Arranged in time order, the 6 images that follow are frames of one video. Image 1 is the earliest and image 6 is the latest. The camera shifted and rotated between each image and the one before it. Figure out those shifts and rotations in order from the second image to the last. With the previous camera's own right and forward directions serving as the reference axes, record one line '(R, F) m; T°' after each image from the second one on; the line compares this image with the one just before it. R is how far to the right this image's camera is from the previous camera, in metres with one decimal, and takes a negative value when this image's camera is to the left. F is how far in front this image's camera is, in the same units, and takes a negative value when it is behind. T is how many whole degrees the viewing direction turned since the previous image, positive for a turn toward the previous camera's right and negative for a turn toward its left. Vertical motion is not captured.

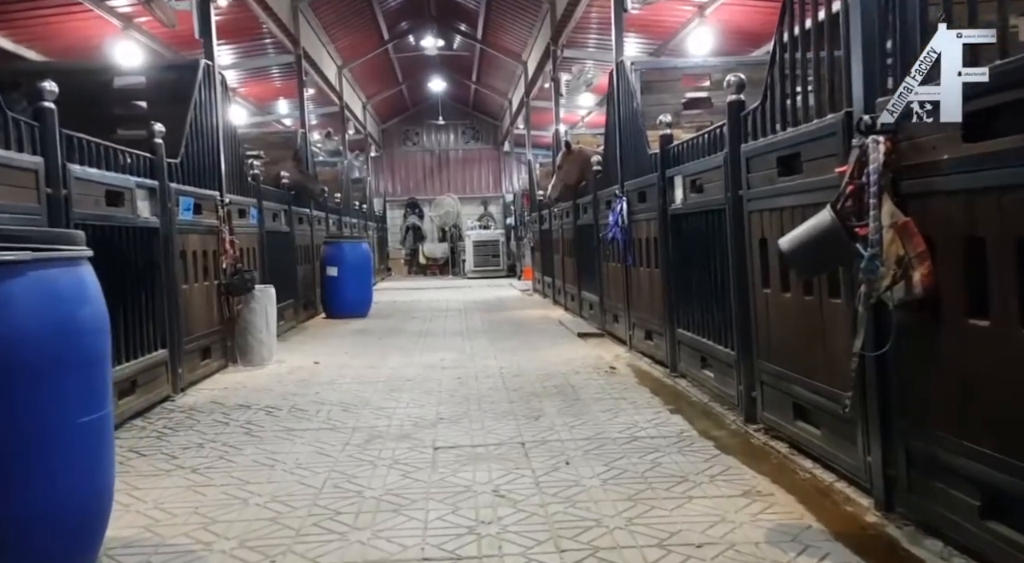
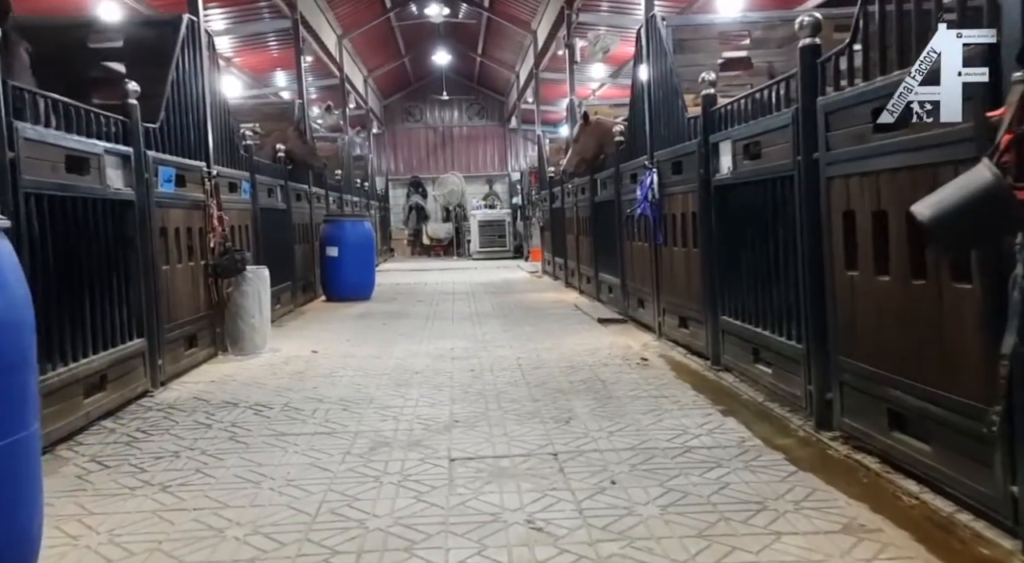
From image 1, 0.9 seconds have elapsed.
(-0.1, +0.6) m; 0°
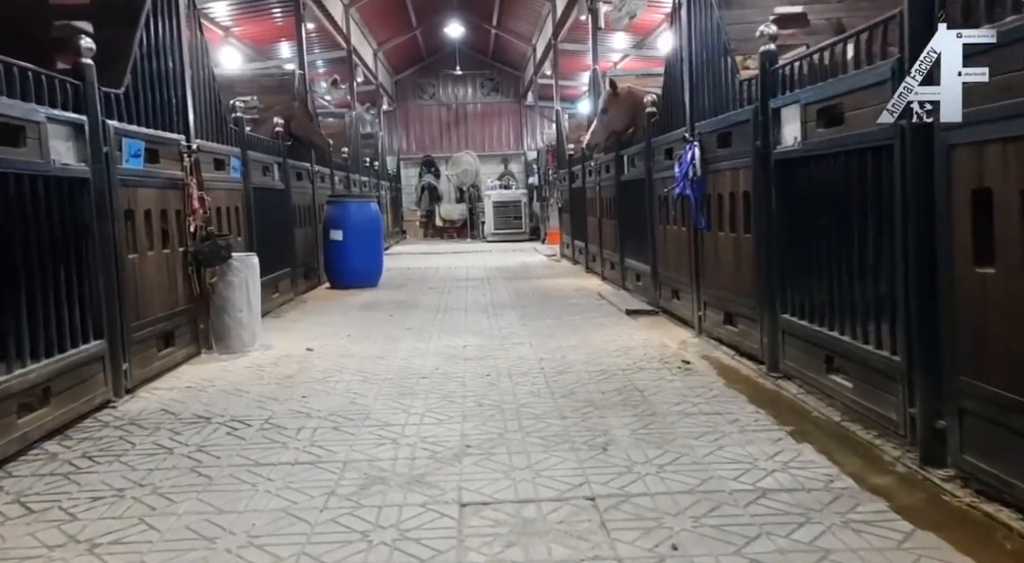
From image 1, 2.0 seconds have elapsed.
(0.0, +0.7) m; -1°
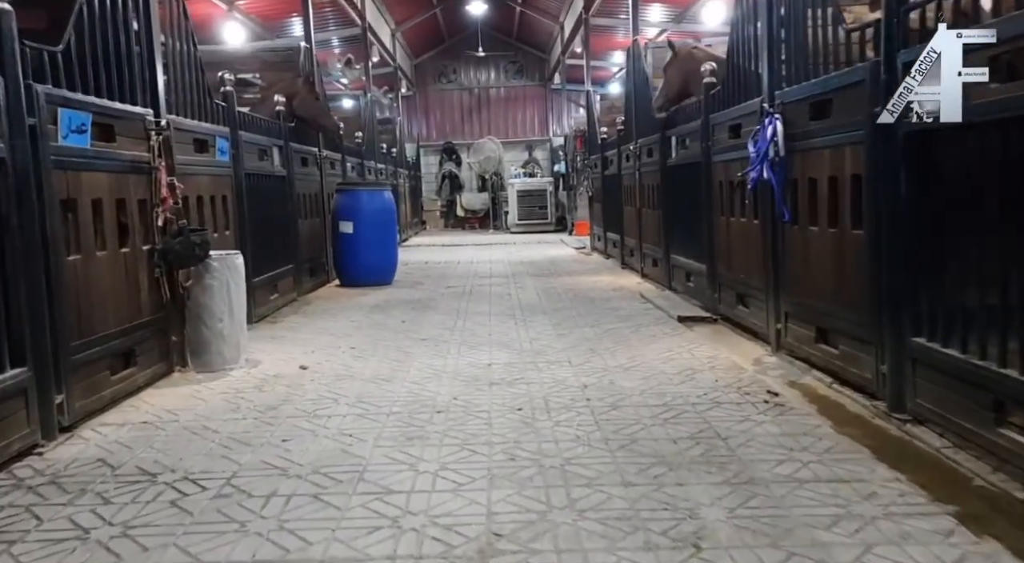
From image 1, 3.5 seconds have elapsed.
(-0.1, +1.0) m; -1°
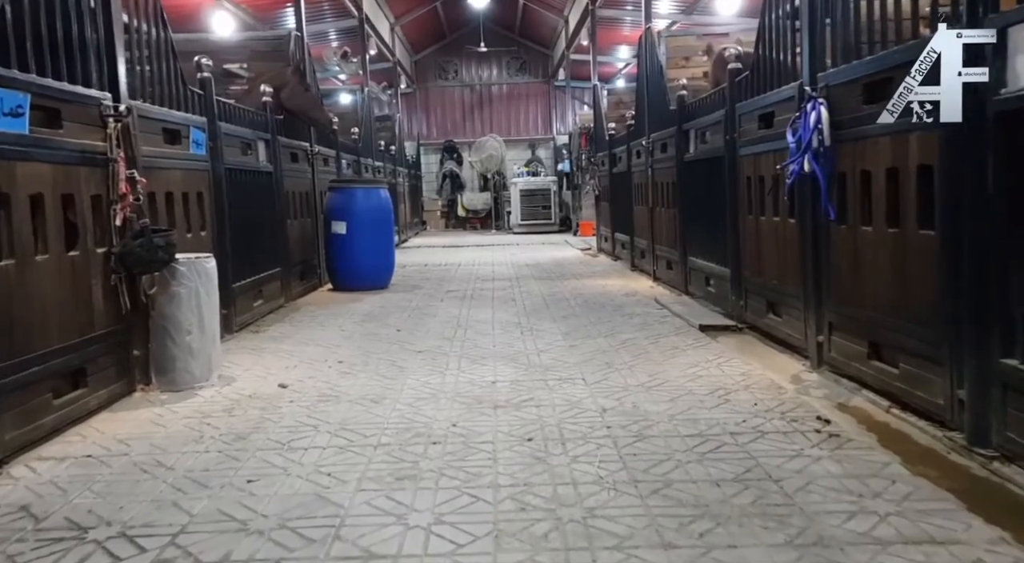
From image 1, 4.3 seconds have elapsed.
(0.0, +0.5) m; 0°
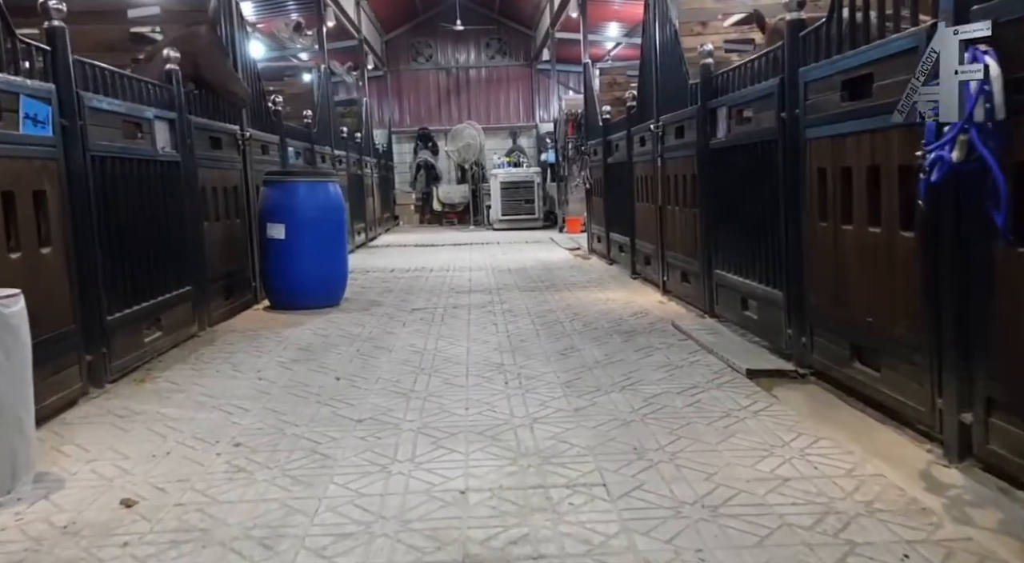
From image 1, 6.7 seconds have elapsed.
(0.0, +1.5) m; +1°
